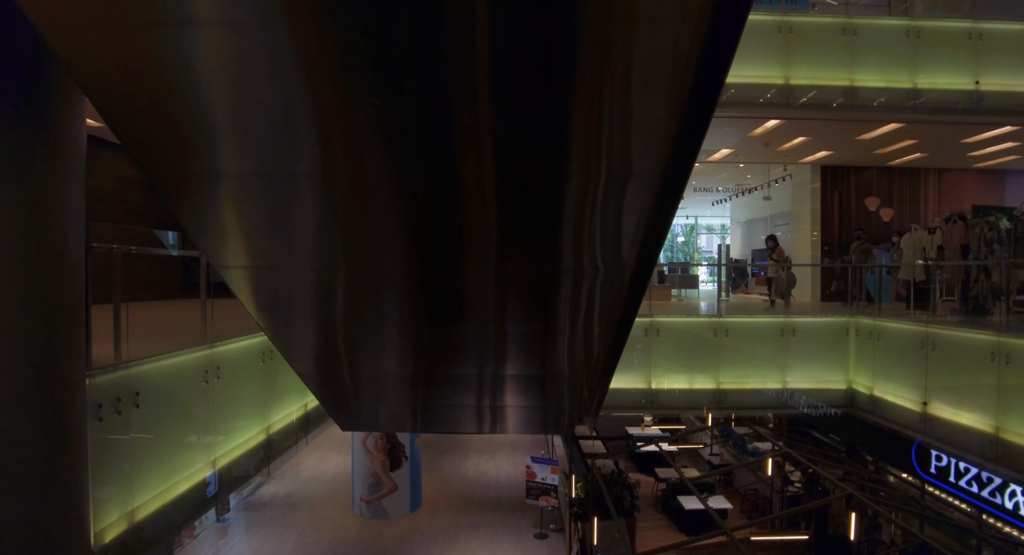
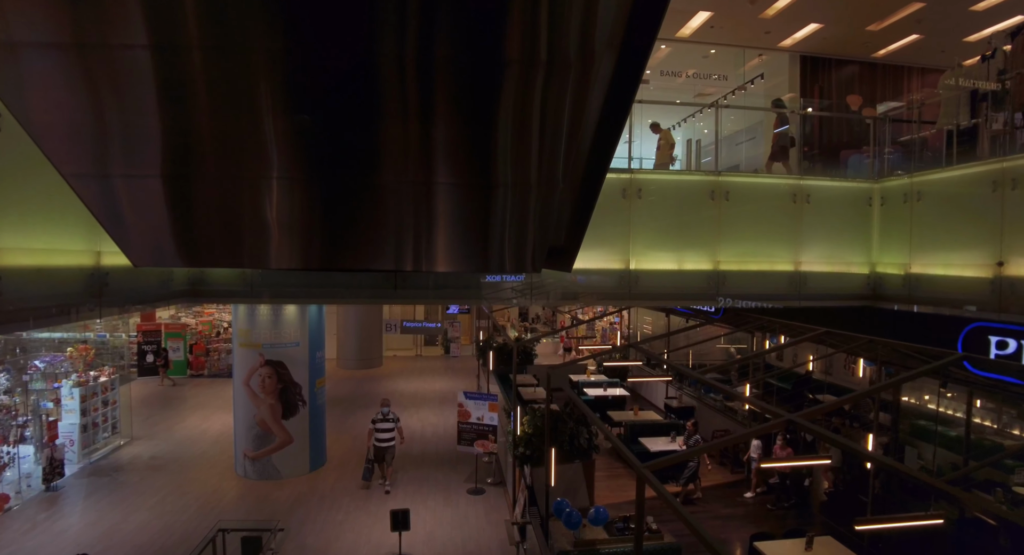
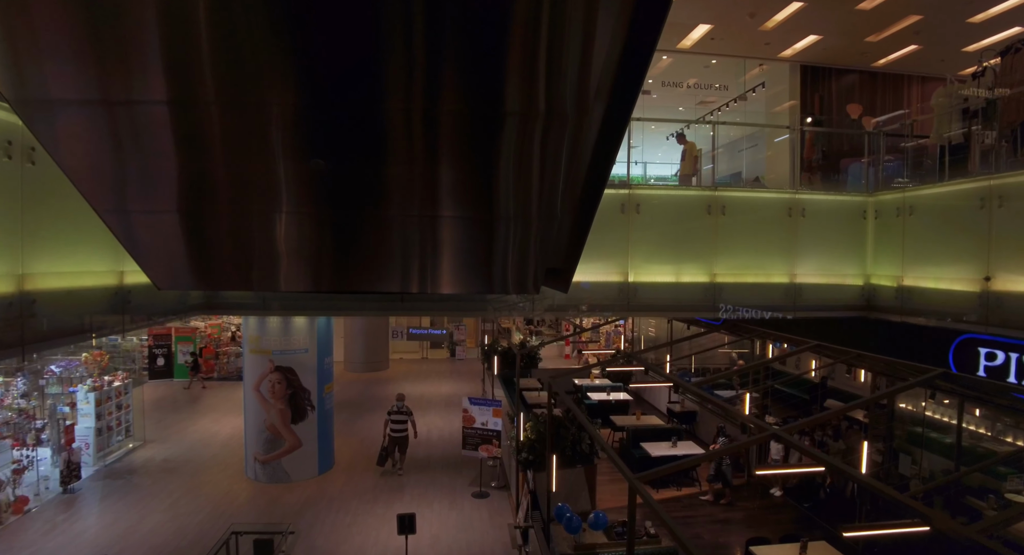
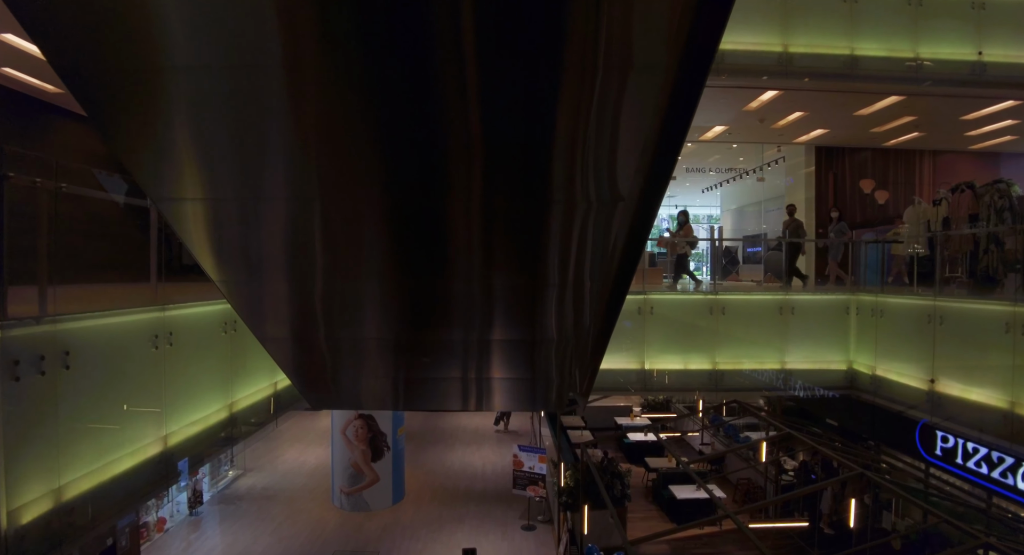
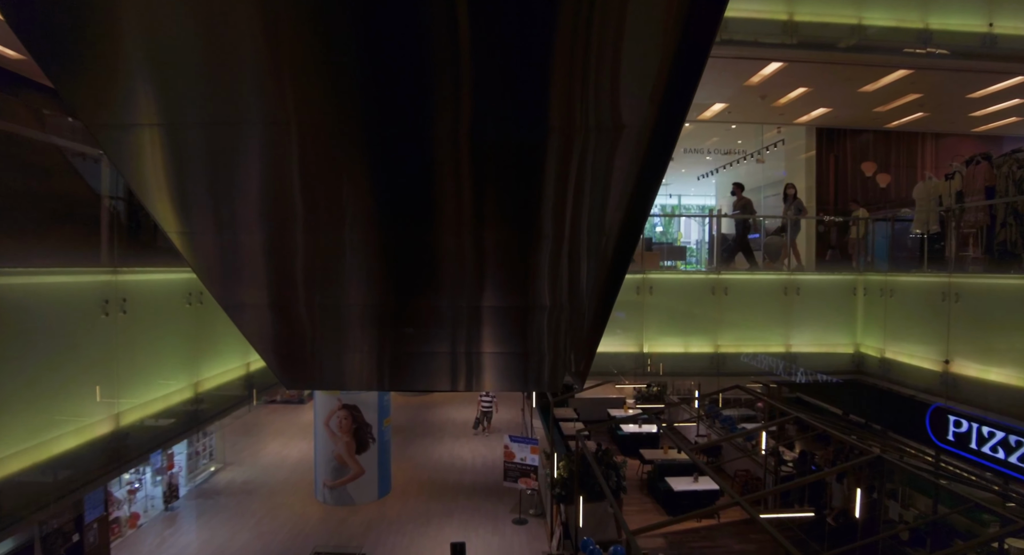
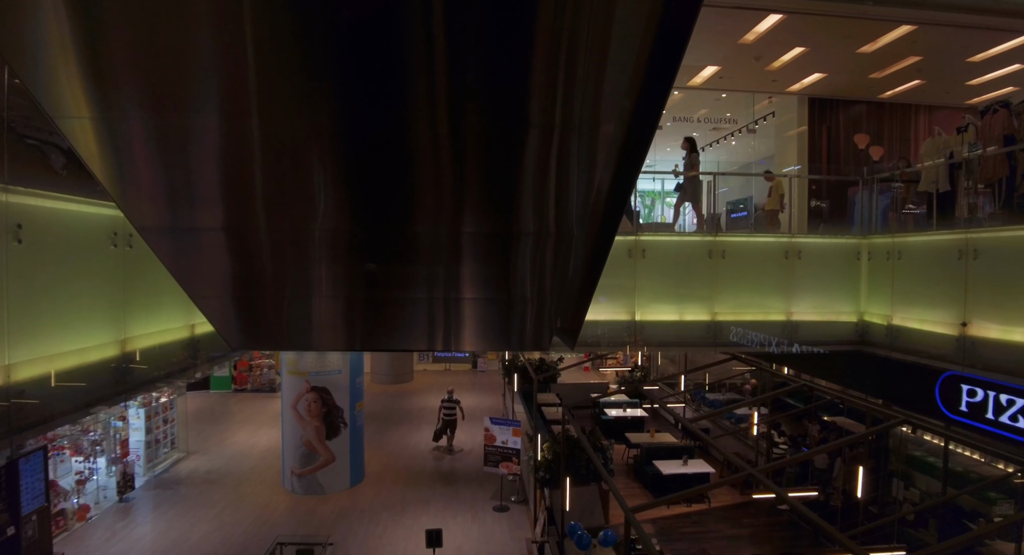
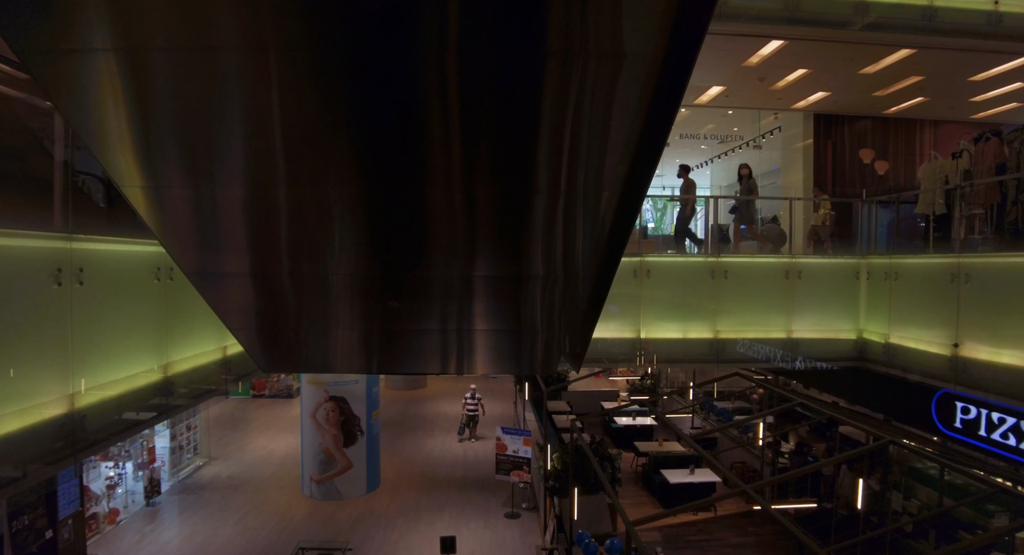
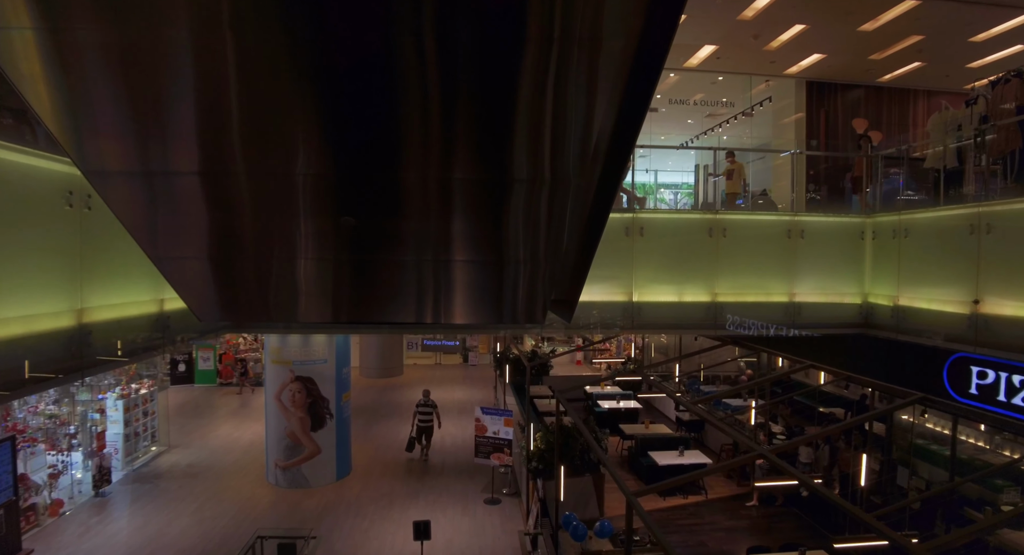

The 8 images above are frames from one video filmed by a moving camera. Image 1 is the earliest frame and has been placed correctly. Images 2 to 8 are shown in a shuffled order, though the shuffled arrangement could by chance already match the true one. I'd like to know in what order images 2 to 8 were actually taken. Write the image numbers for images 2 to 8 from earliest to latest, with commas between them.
4, 5, 7, 6, 8, 3, 2
